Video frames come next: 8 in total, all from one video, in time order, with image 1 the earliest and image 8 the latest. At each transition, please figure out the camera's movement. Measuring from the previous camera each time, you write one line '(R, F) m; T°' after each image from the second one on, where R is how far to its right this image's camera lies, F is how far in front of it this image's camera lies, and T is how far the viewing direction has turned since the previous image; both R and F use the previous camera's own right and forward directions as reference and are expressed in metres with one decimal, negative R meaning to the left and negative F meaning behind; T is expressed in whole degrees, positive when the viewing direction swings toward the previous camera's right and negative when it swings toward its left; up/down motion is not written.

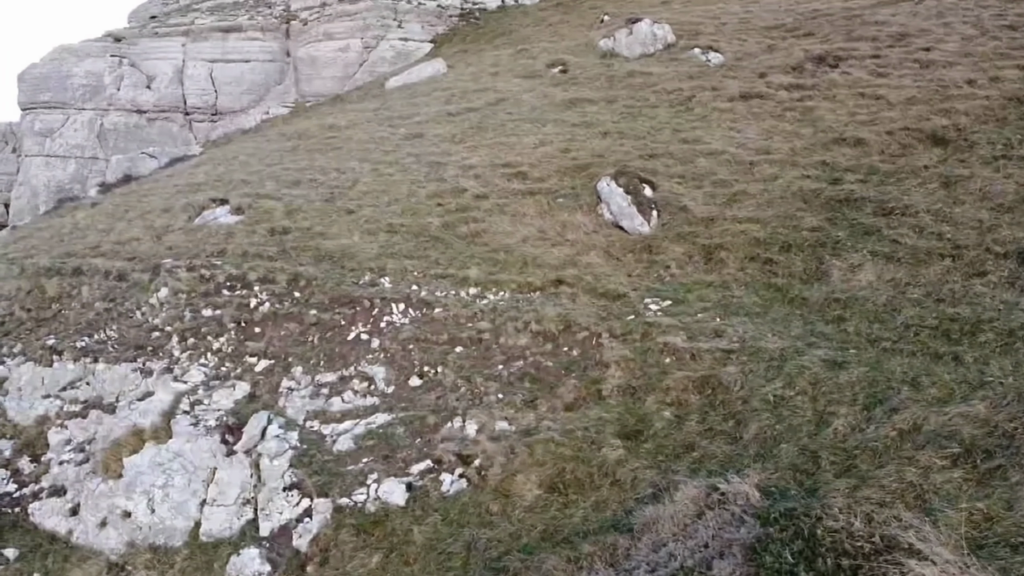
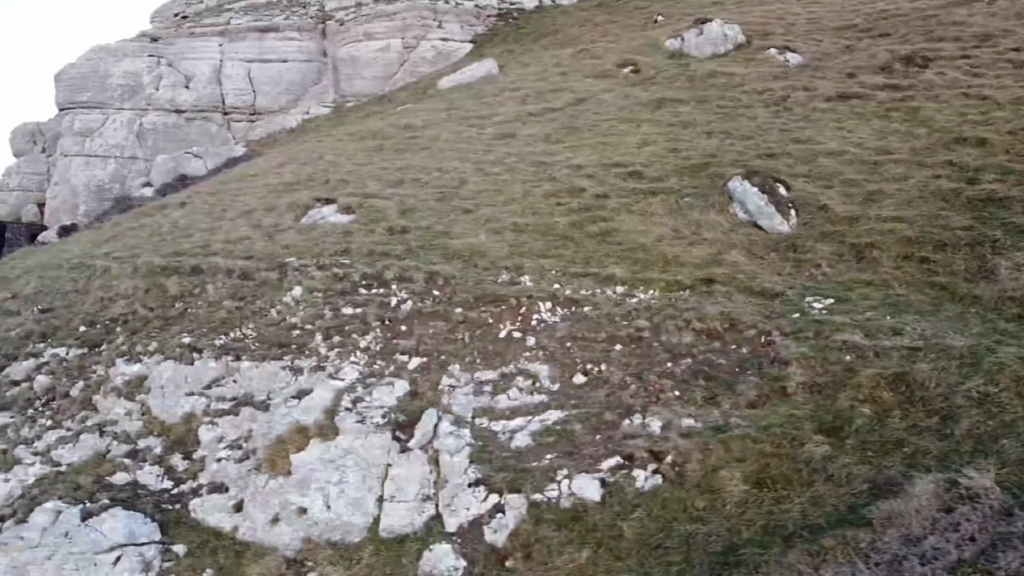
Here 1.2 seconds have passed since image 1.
(-1.6, -0.1) m; 0°
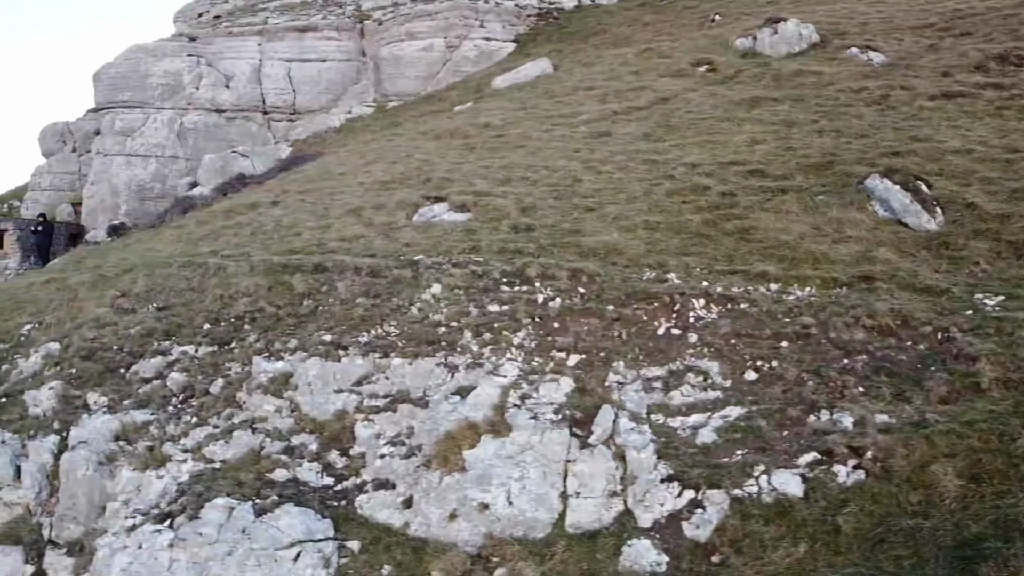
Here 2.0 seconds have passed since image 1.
(-1.7, 0.0) m; 0°
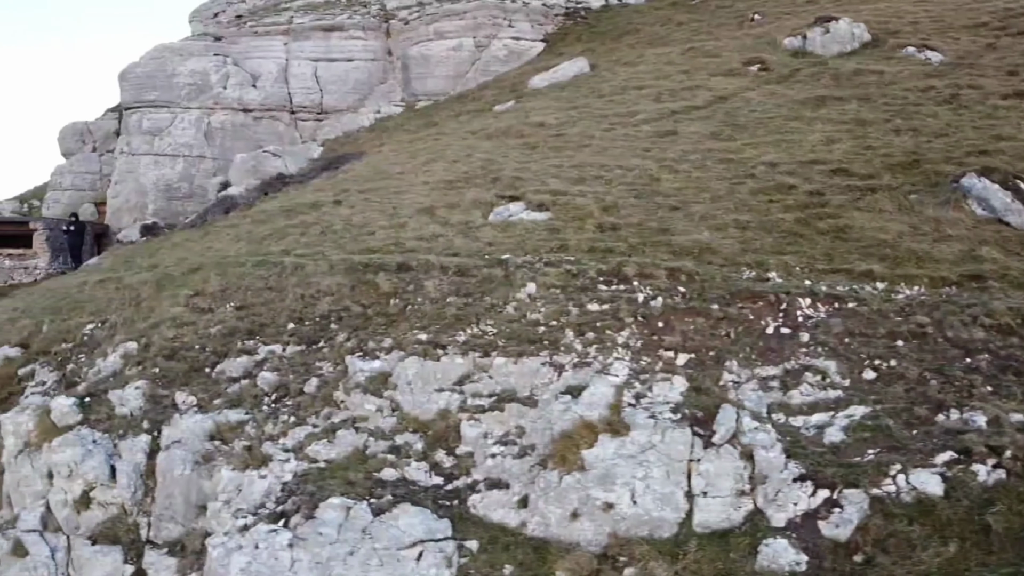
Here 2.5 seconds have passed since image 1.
(-1.1, 0.0) m; 0°
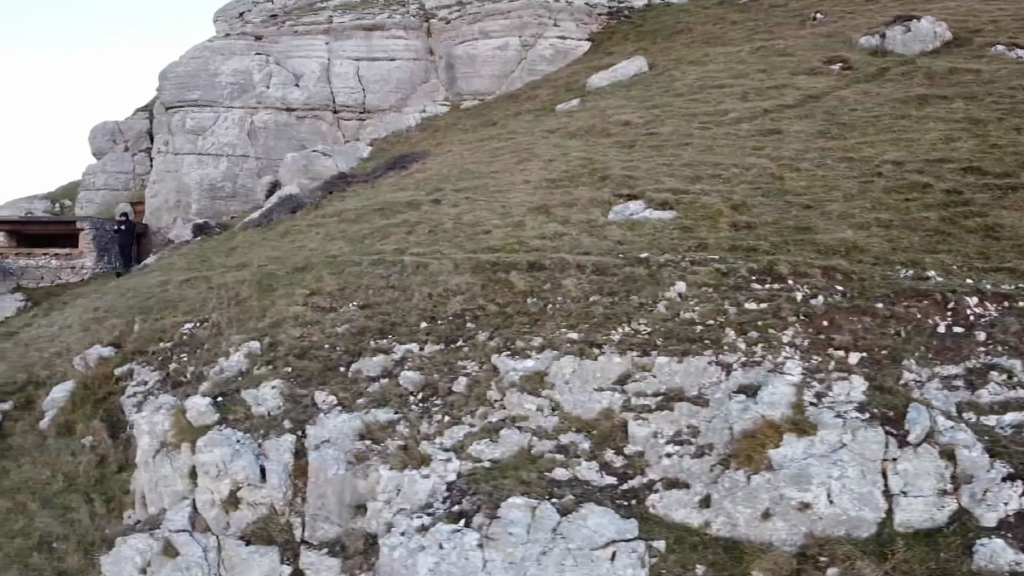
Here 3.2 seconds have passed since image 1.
(-1.8, 0.0) m; 0°
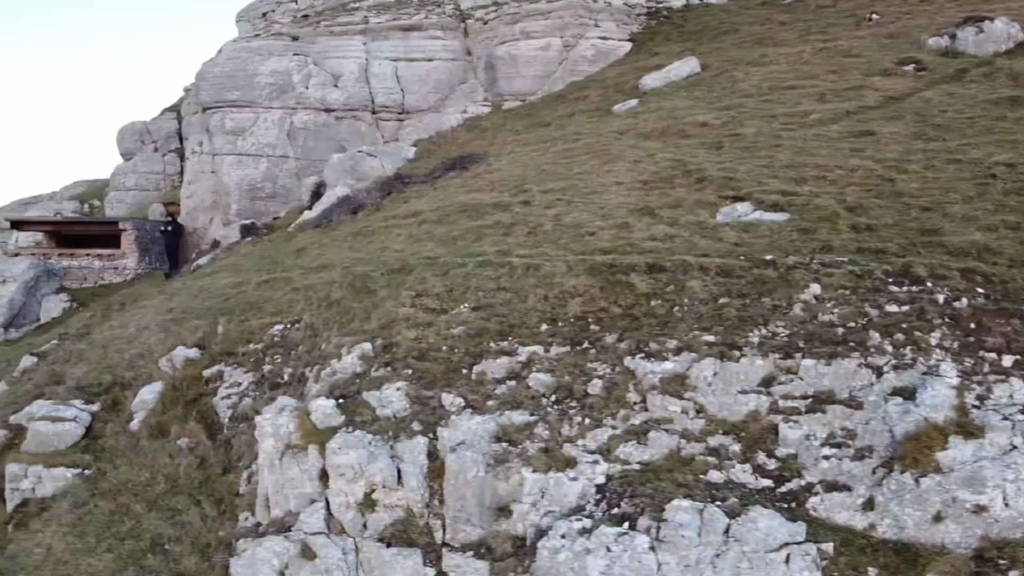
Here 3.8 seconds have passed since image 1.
(-1.6, 0.0) m; 0°
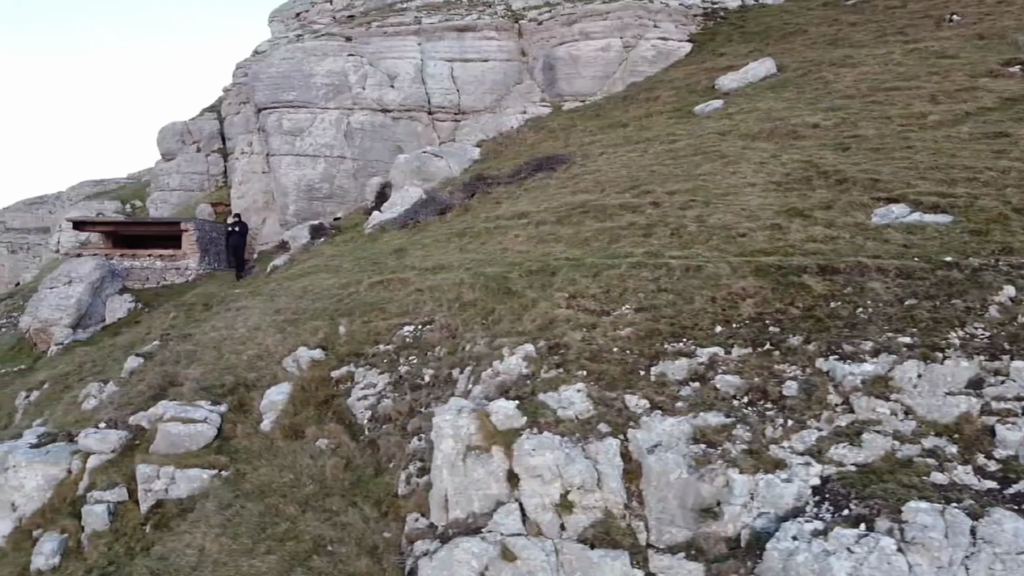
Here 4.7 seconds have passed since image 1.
(-2.3, 0.0) m; 0°
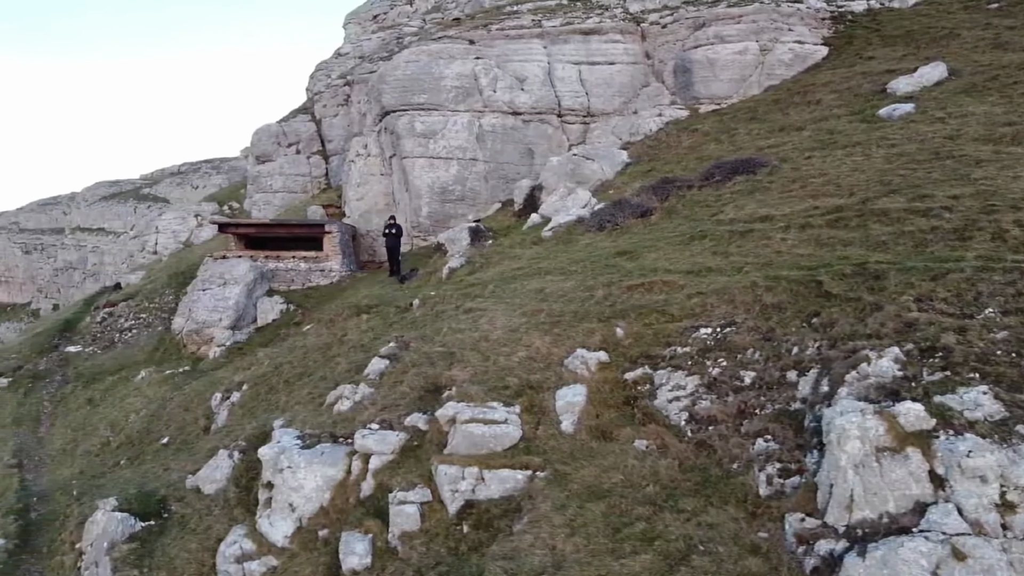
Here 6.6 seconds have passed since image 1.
(-5.3, -0.2) m; 0°
